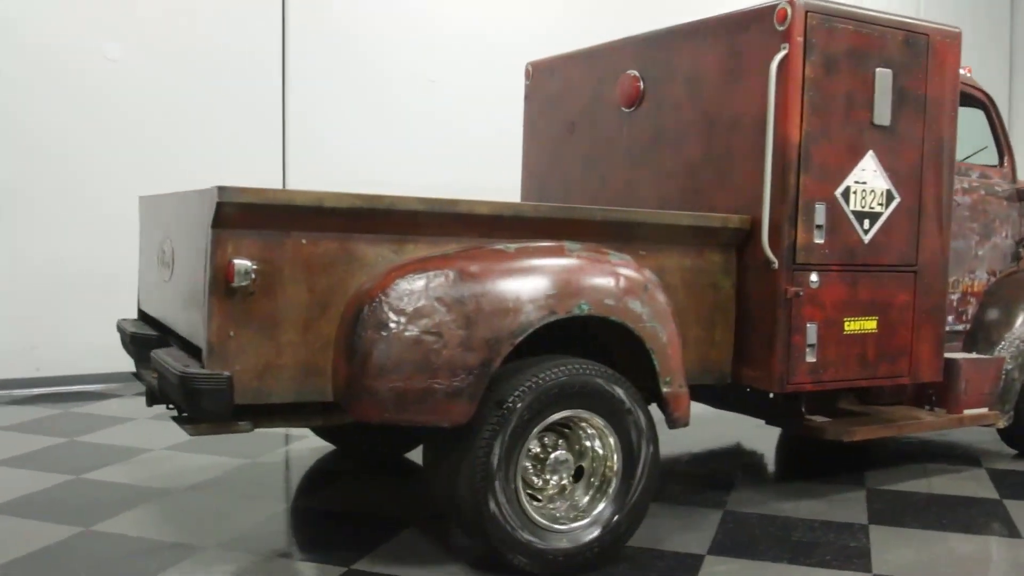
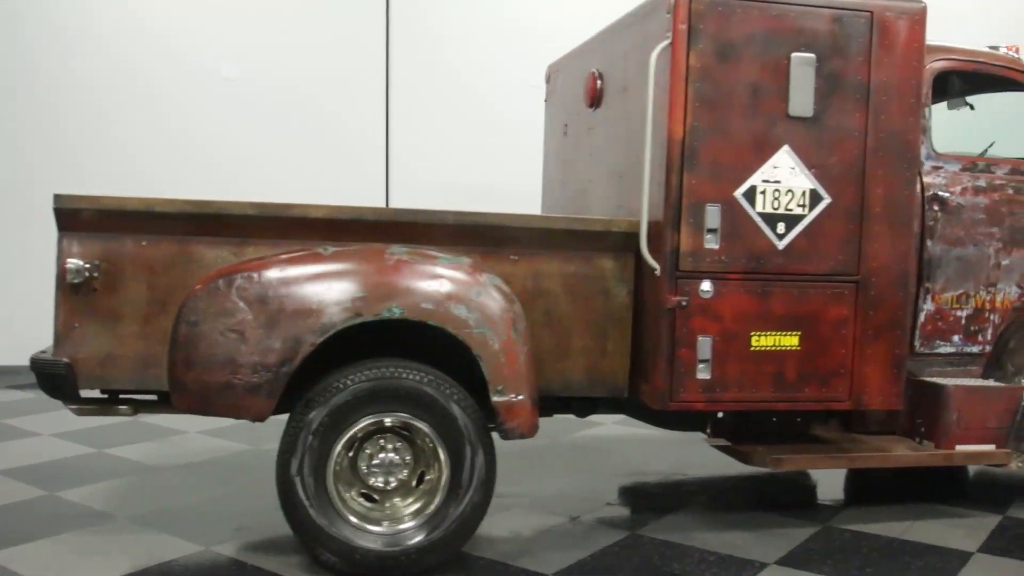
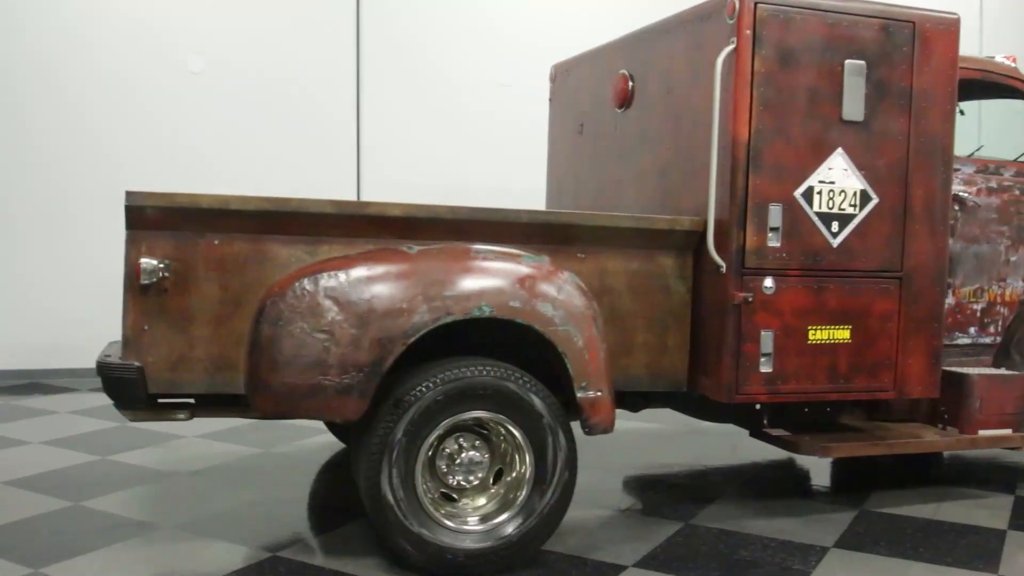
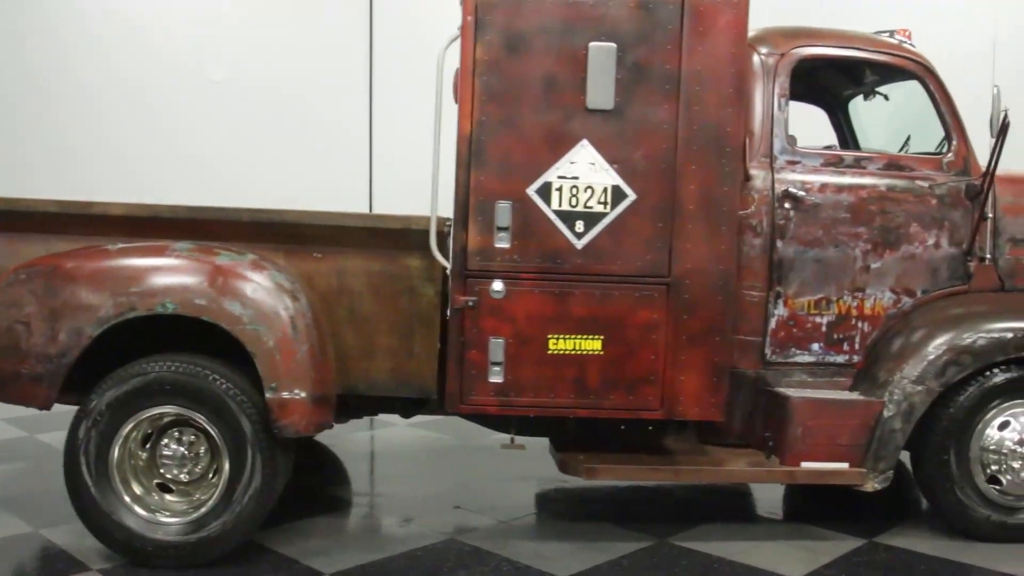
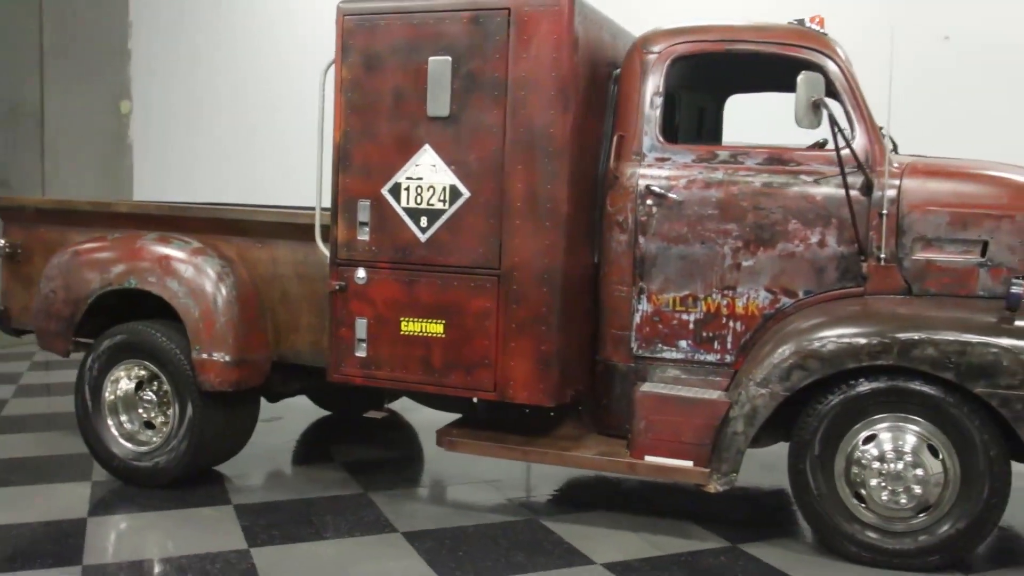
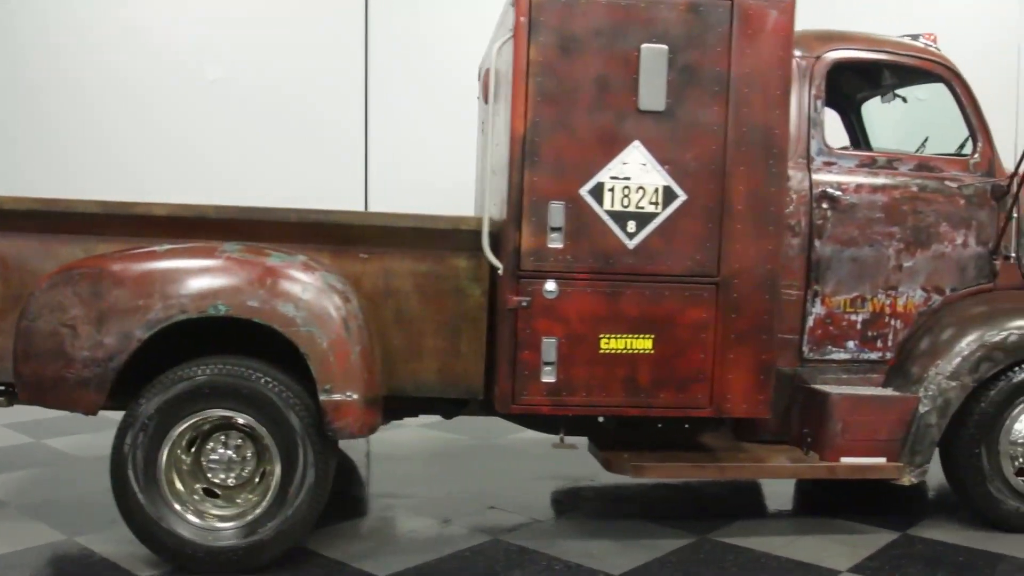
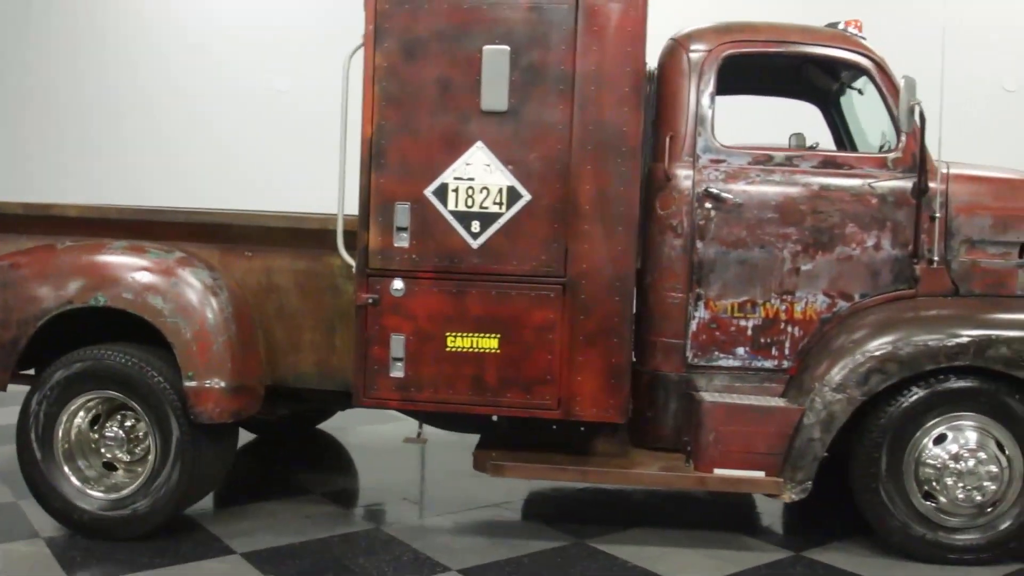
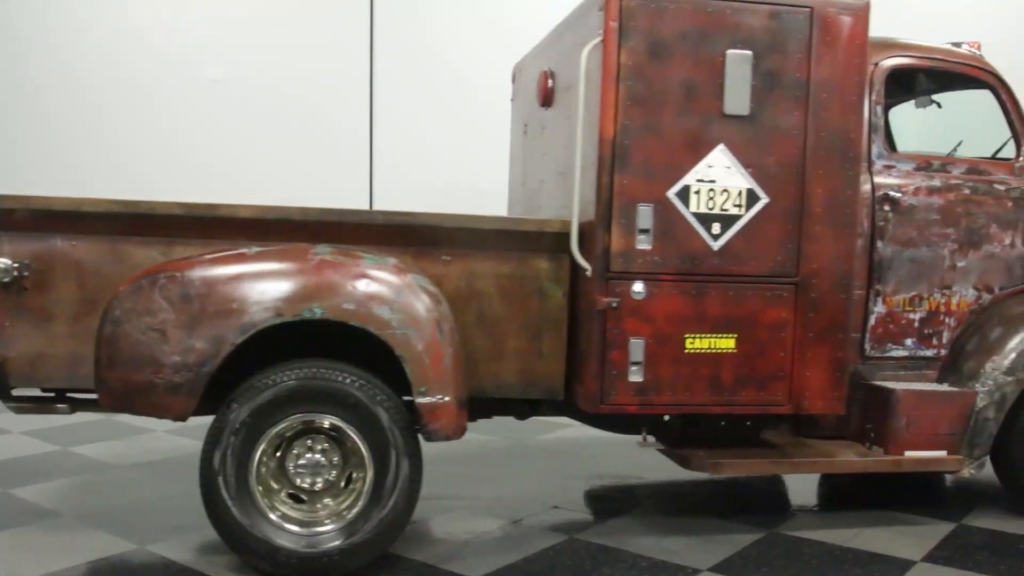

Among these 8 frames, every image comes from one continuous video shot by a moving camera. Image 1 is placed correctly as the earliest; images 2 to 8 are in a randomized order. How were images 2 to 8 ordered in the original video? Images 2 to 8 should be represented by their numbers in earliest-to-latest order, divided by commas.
3, 2, 8, 6, 4, 7, 5
